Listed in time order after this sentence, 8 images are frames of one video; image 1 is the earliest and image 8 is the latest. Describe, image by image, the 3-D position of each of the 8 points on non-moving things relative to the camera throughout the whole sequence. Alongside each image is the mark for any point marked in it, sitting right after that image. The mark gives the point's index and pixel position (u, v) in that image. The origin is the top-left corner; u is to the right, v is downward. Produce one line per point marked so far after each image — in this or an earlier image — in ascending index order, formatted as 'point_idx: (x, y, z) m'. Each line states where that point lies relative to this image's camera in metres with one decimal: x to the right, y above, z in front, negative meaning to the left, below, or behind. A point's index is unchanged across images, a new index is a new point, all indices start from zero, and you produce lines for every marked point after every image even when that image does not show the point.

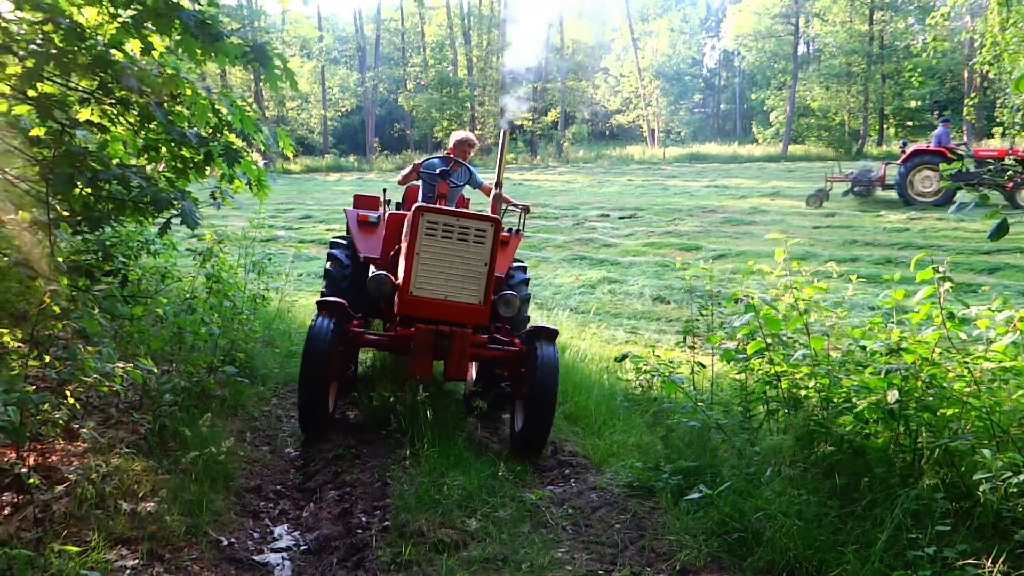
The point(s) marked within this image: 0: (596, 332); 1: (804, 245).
0: (+0.8, -0.4, +7.6) m
1: (+4.3, +0.6, +12.3) m
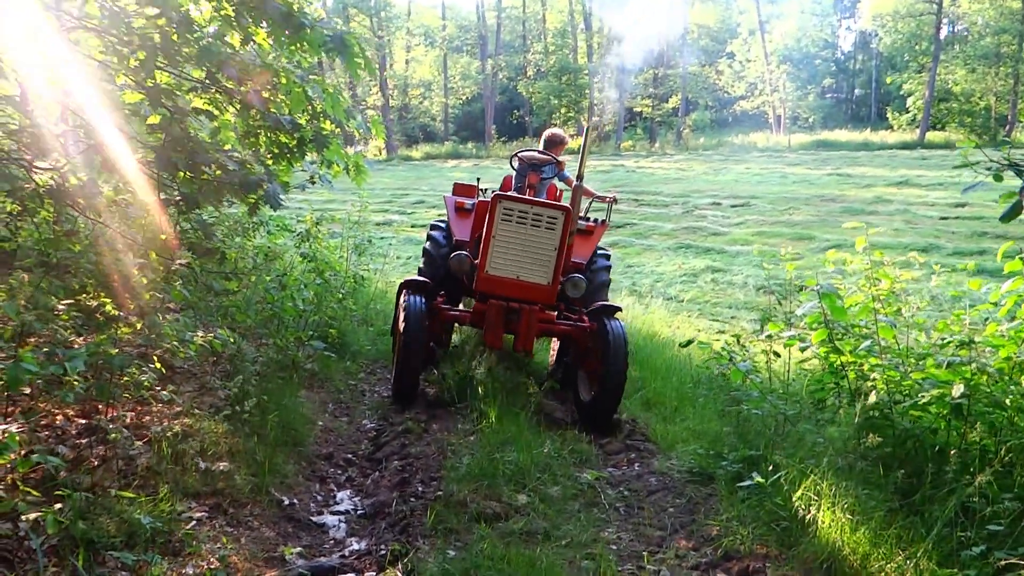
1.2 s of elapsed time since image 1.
0: (+1.6, -0.3, +7.5) m
1: (+5.7, +0.7, +11.7) m
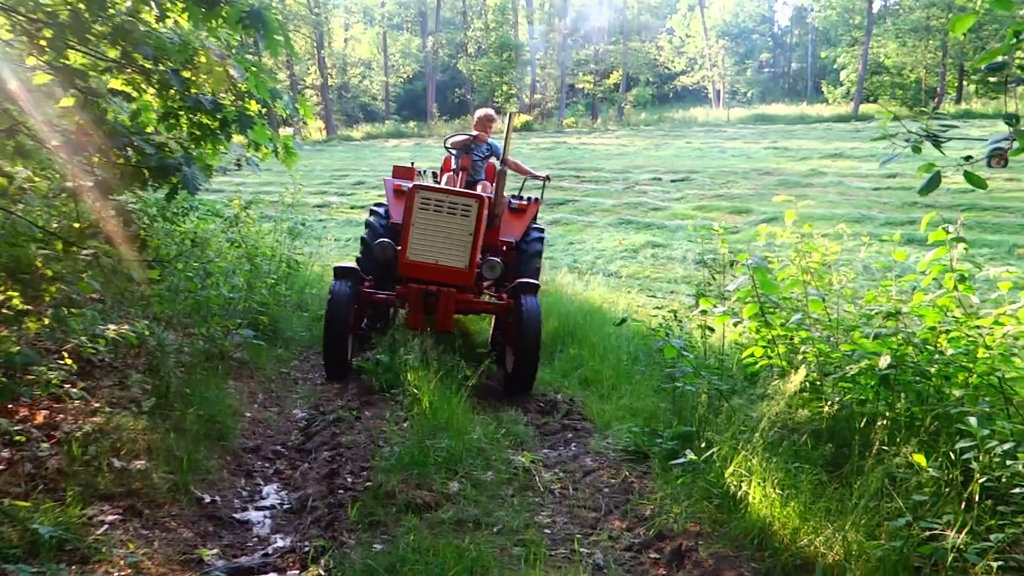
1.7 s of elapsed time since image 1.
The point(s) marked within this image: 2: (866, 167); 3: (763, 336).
0: (+1.1, -0.1, +7.5) m
1: (+4.9, +1.1, +11.9) m
2: (+6.5, +2.2, +15.5) m
3: (+1.0, -0.2, +3.2) m
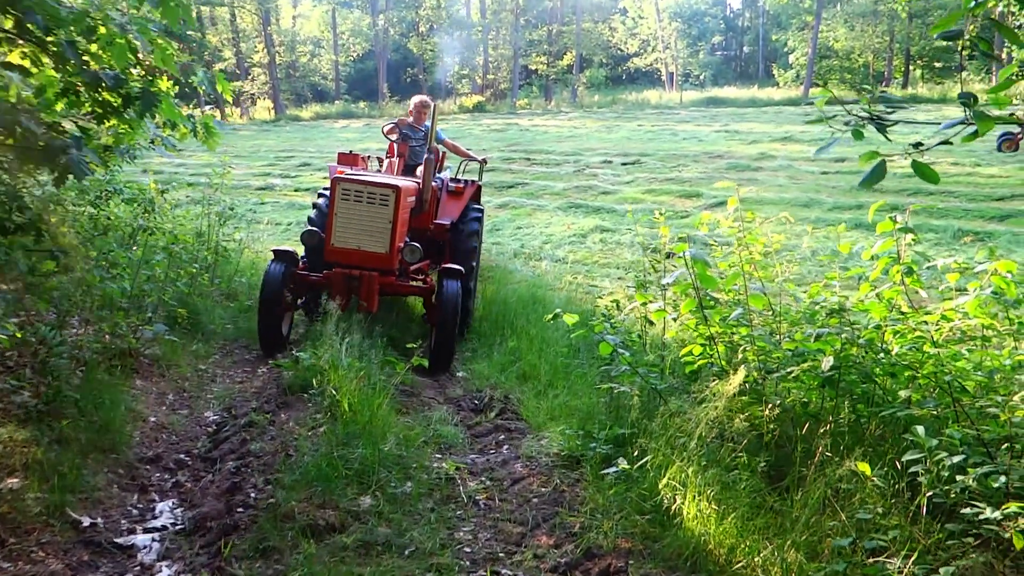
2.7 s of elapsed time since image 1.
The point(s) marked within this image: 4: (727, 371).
0: (+0.6, 0.0, +7.3) m
1: (+4.2, +1.4, +11.9) m
2: (+5.5, +2.5, +15.5) m
3: (+0.7, -0.2, +3.0) m
4: (+0.8, -0.3, +2.9) m
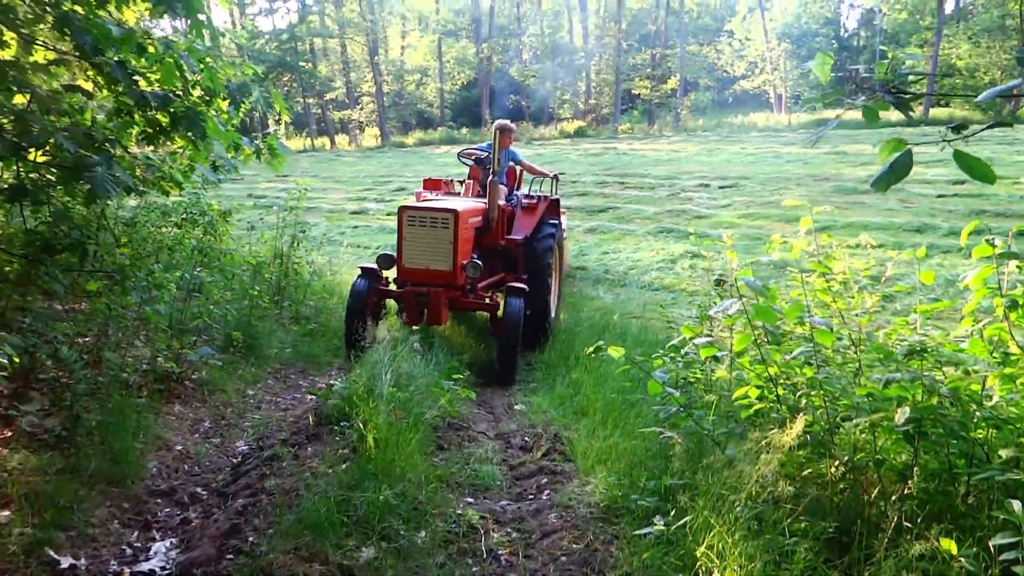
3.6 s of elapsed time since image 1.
0: (+1.2, -0.2, +6.9) m
1: (+5.3, +0.9, +11.0) m
2: (+7.1, +2.0, +14.5) m
3: (+0.8, -0.3, +2.7) m
4: (+0.8, -0.4, +2.5) m
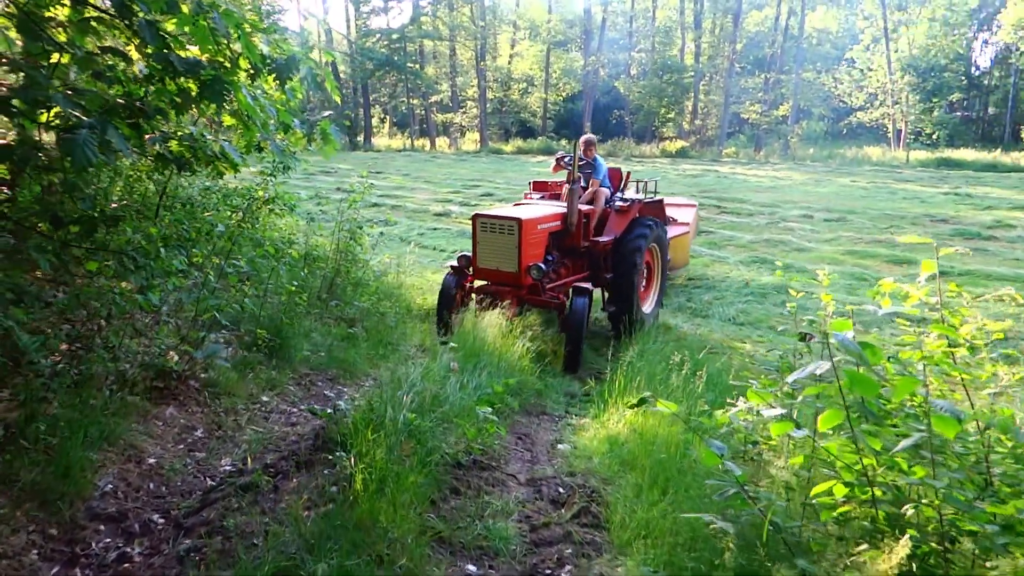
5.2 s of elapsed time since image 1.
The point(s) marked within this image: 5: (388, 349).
0: (+1.6, -0.5, +6.1) m
1: (+6.3, +0.2, +9.9) m
2: (+8.5, +1.0, +13.1) m
3: (+0.8, -0.4, +2.0) m
4: (+0.8, -0.5, +1.9) m
5: (-0.8, -0.4, +5.4) m
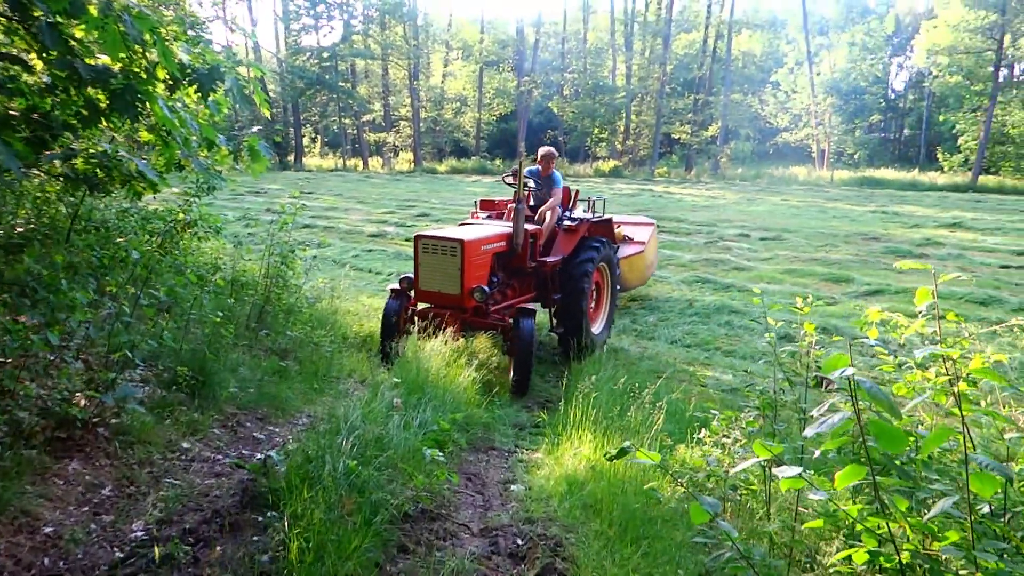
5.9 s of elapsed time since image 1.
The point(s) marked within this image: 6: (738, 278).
0: (+1.3, -0.6, +5.9) m
1: (+5.6, 0.0, +10.0) m
2: (+7.6, +0.8, +13.4) m
3: (+0.7, -0.5, +1.7) m
4: (+0.8, -0.6, +1.6) m
5: (-1.1, -0.6, +5.0) m
6: (+2.8, +0.1, +10.7) m
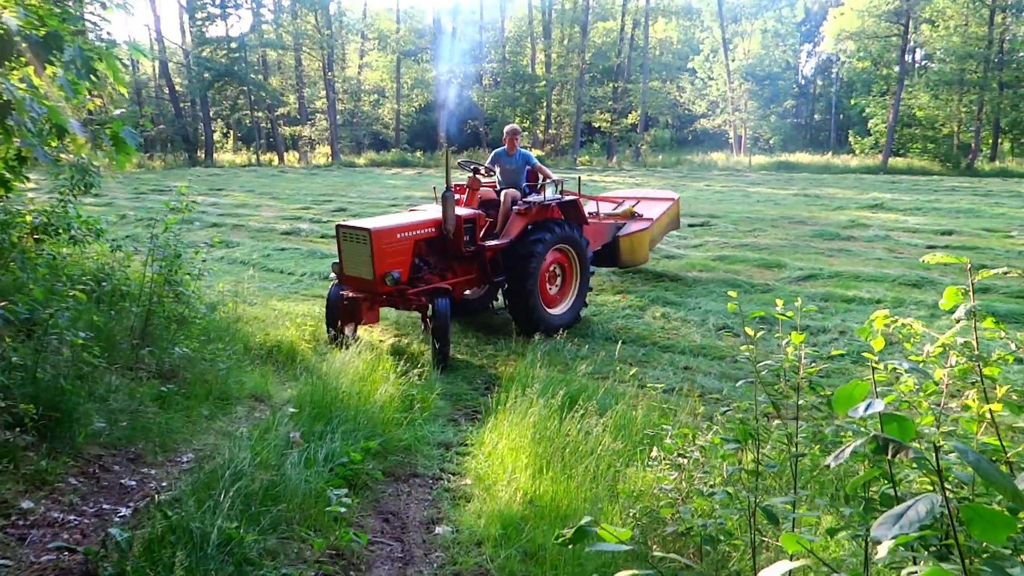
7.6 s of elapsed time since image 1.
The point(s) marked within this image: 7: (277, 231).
0: (+0.8, -0.6, +5.4) m
1: (+4.7, +0.2, +9.9) m
2: (+6.4, +1.1, +13.4) m
3: (+0.6, -0.5, +1.2) m
4: (+0.7, -0.6, +1.1) m
5: (-1.5, -0.6, +4.3) m
6: (+1.9, +0.2, +10.3) m
7: (-3.5, +0.8, +12.6) m
